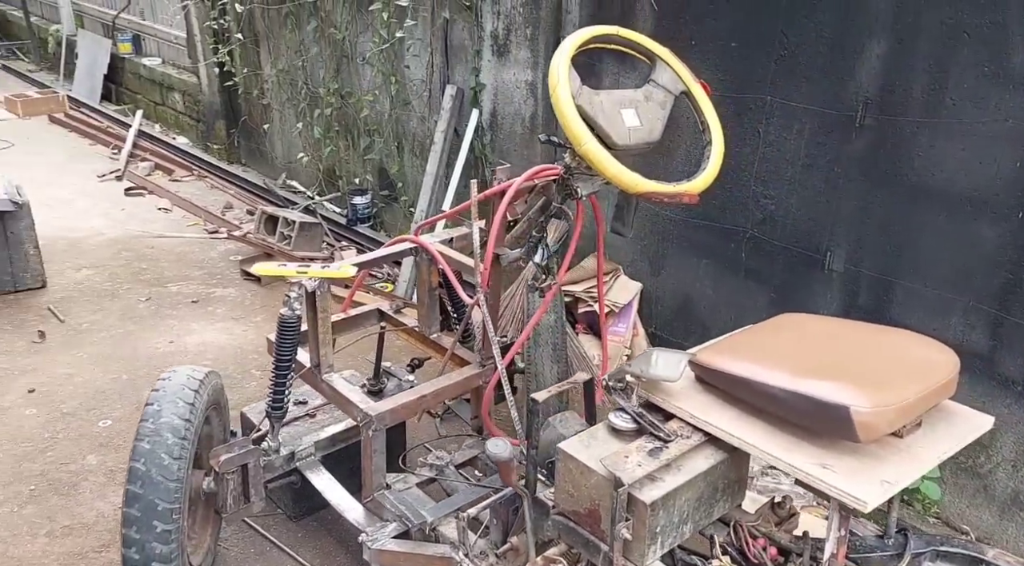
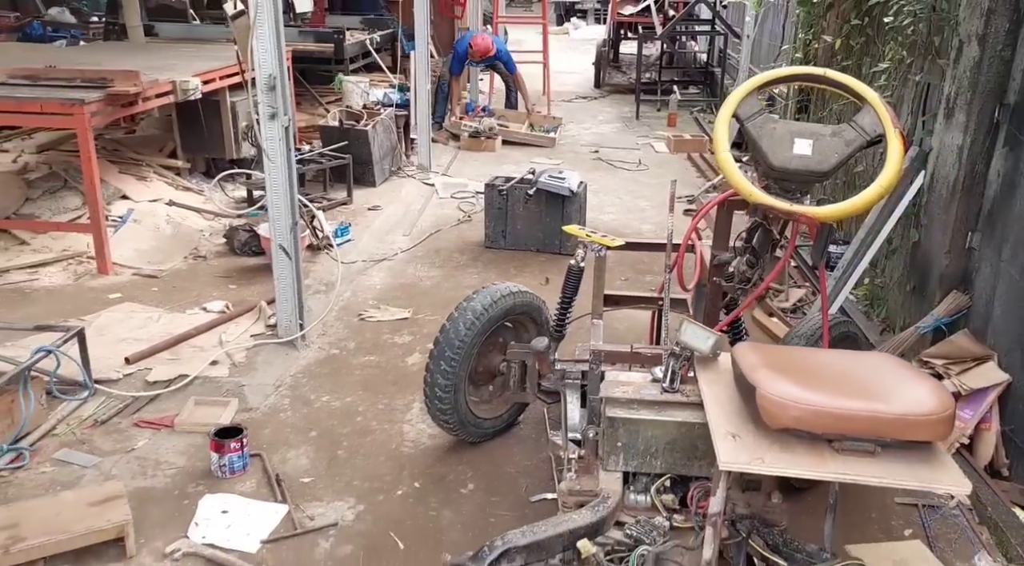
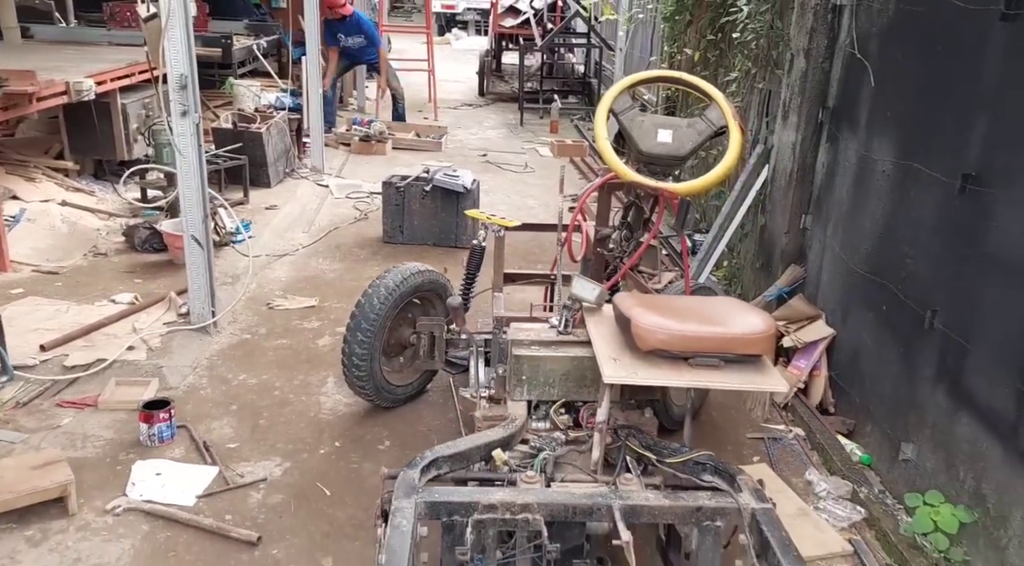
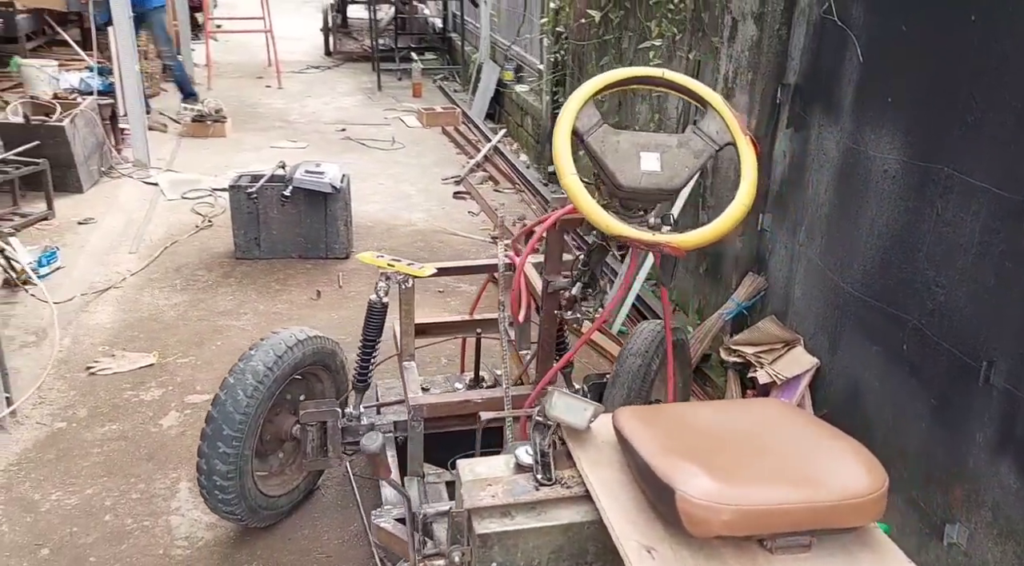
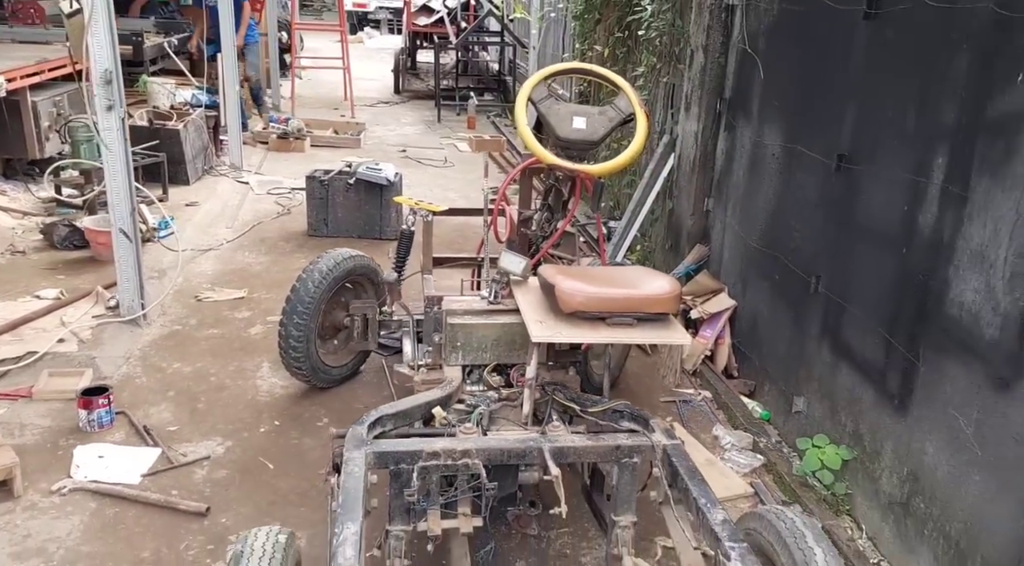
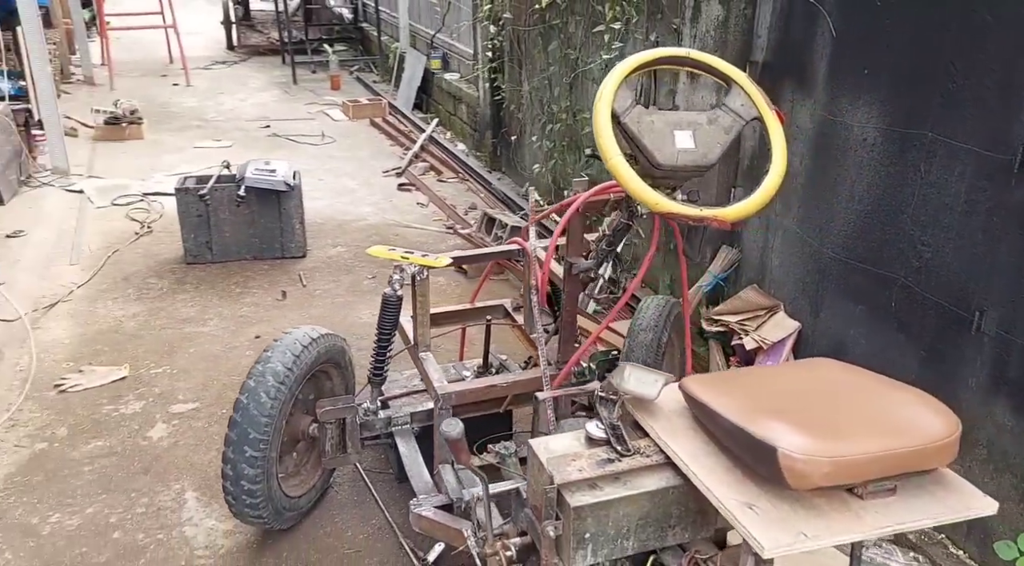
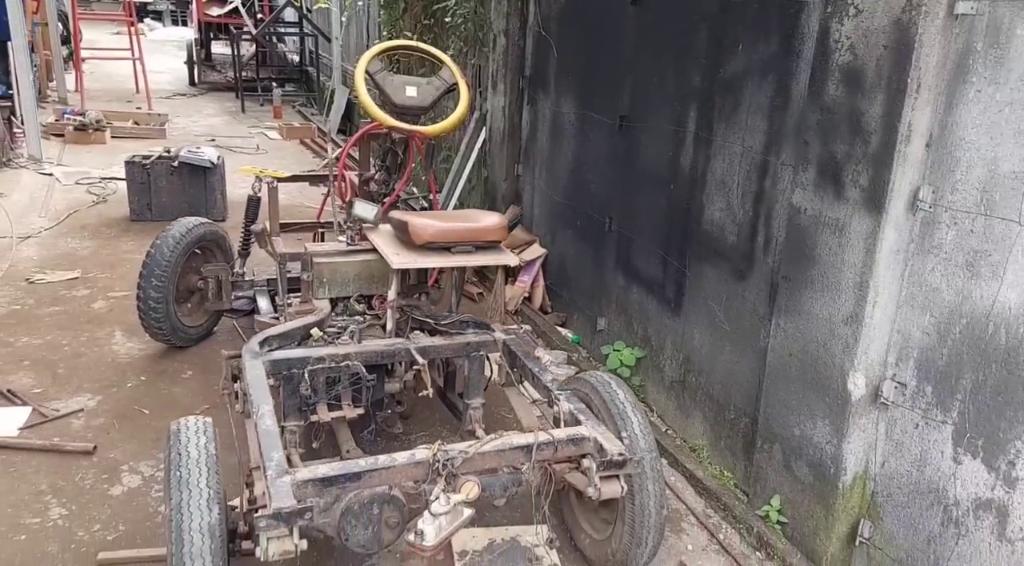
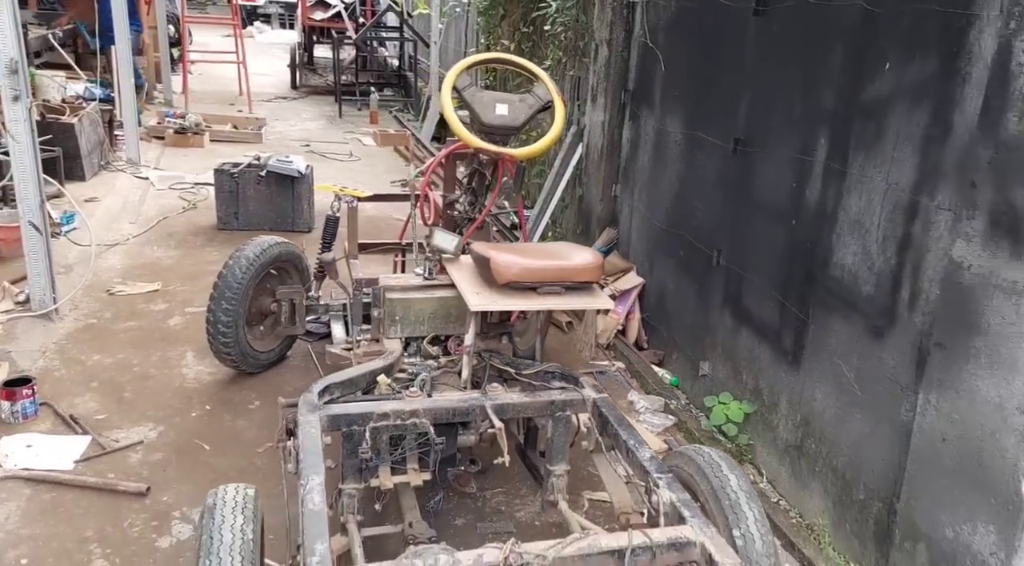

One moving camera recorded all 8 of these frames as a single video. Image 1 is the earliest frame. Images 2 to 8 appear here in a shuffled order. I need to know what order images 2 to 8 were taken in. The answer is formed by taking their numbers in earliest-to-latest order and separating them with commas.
6, 4, 2, 3, 5, 8, 7
